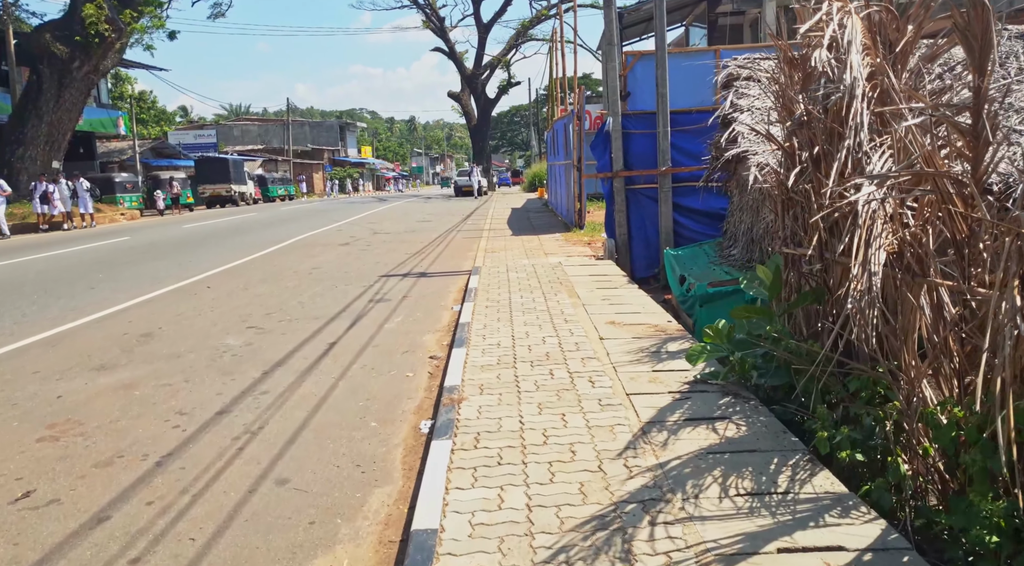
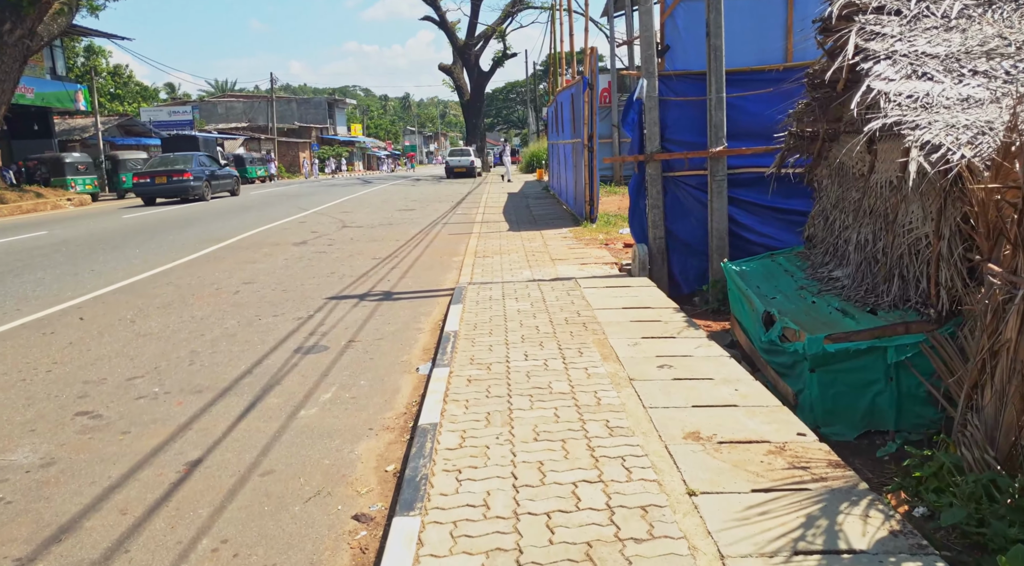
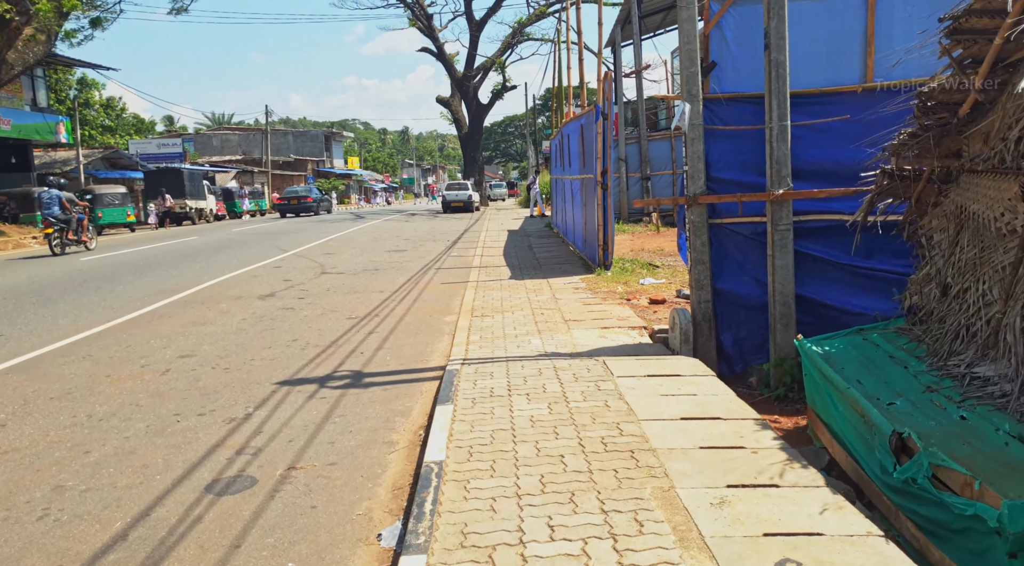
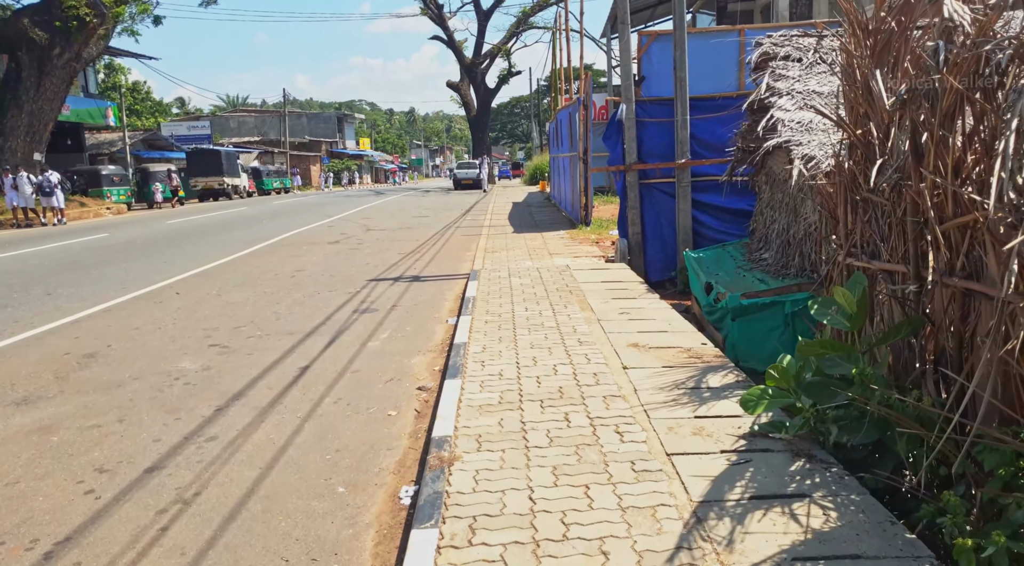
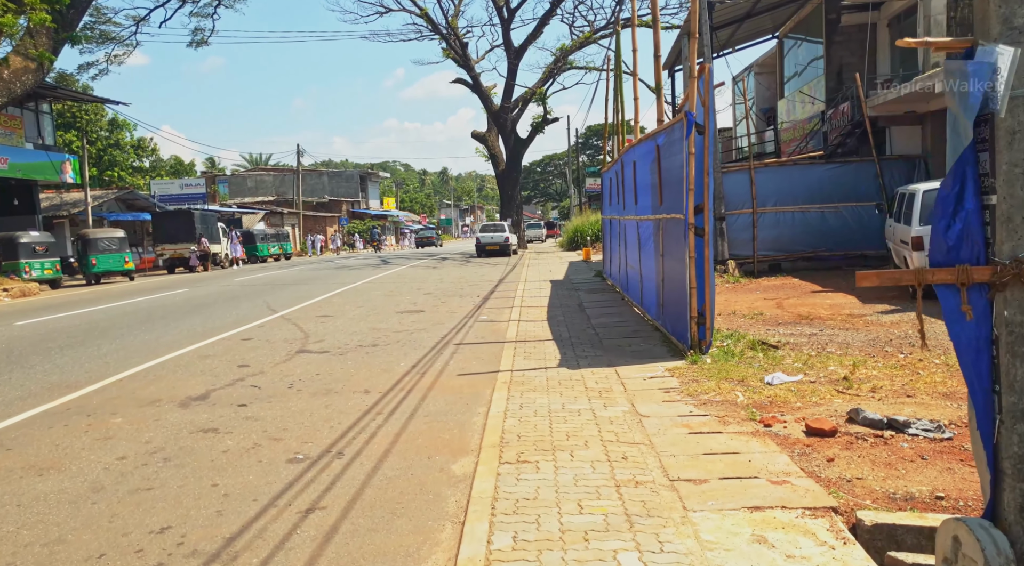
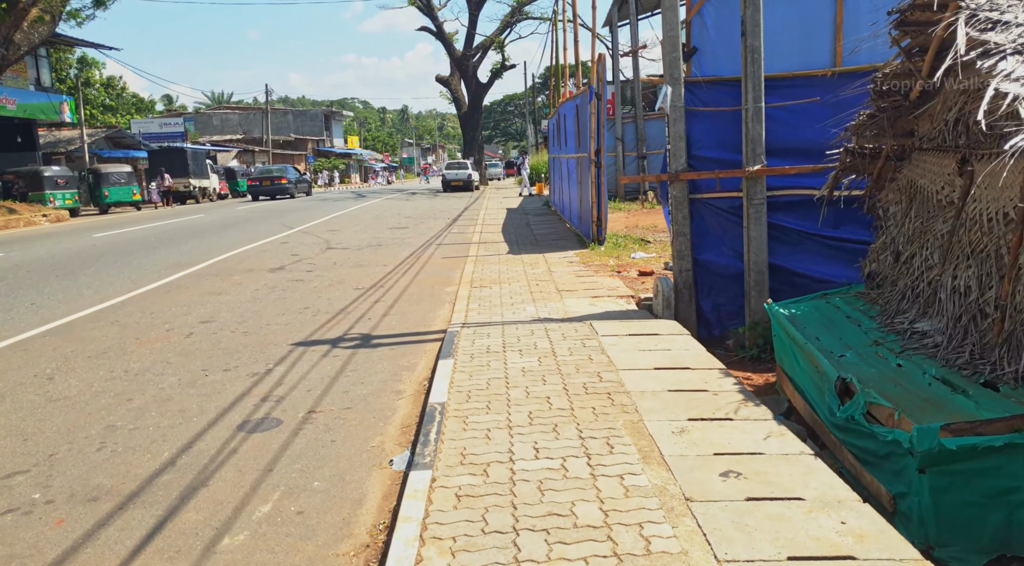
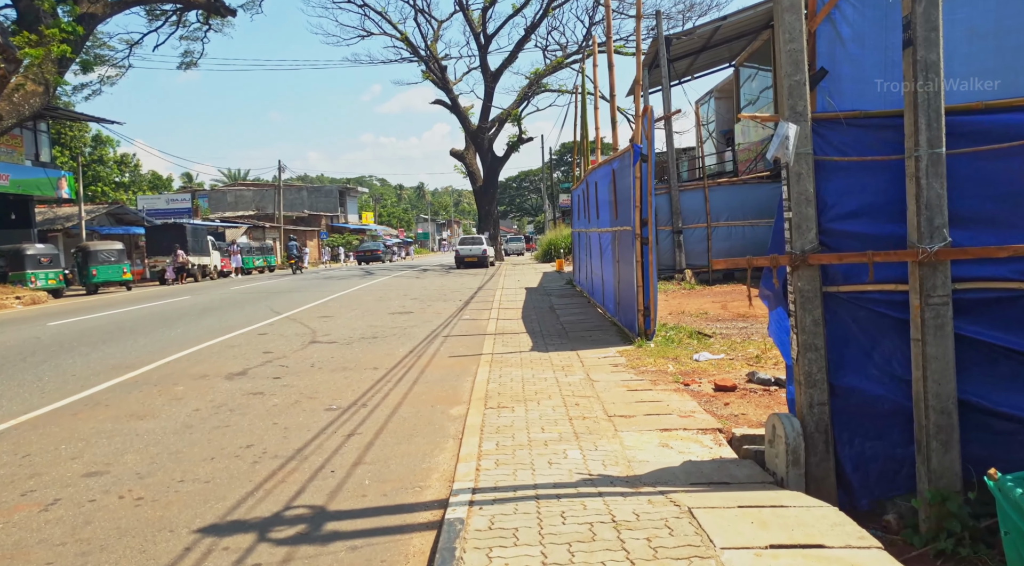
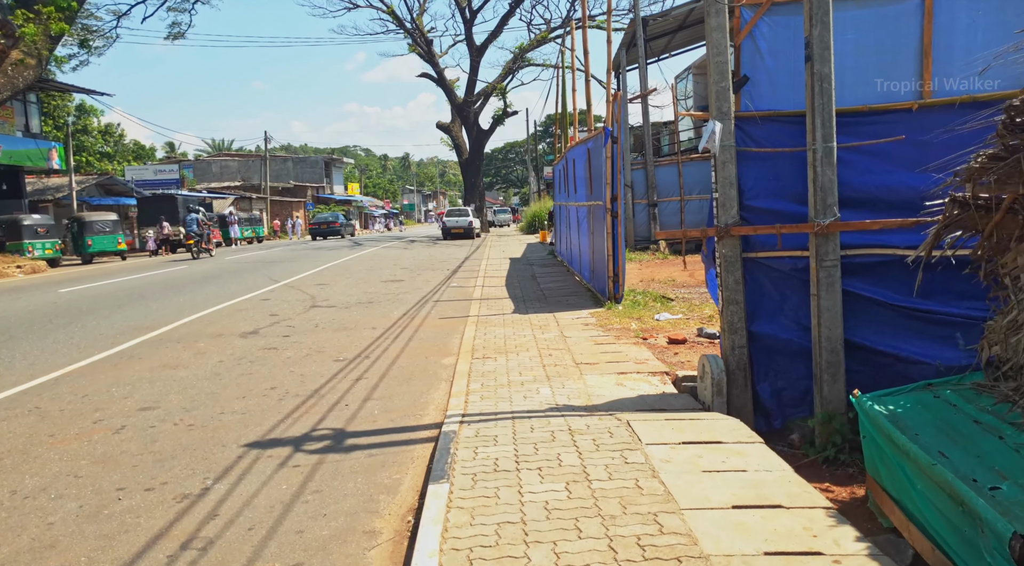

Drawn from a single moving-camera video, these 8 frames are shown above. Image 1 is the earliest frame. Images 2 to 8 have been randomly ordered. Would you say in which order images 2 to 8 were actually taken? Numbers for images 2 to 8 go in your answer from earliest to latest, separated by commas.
4, 2, 6, 3, 8, 7, 5
